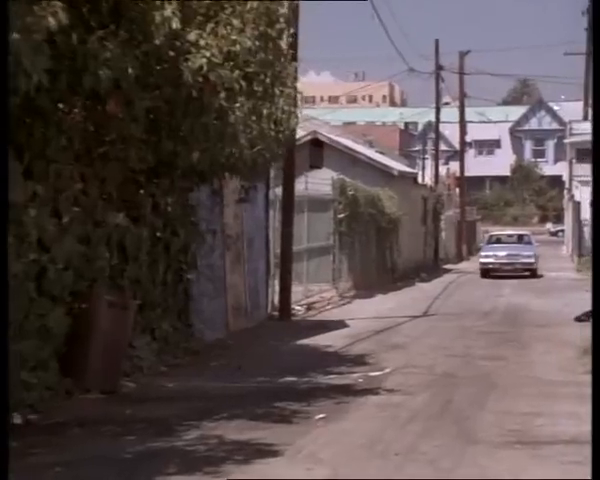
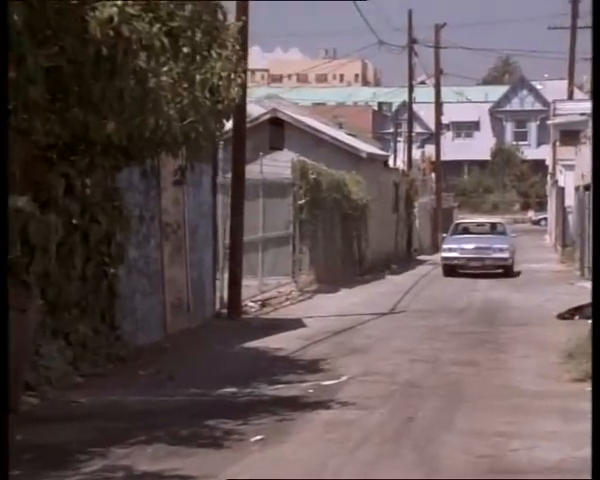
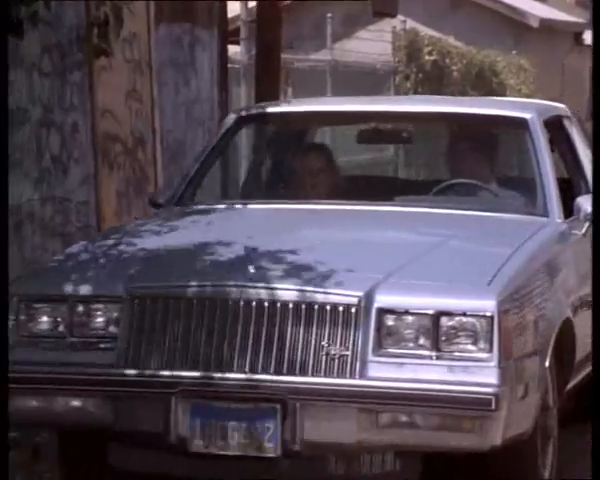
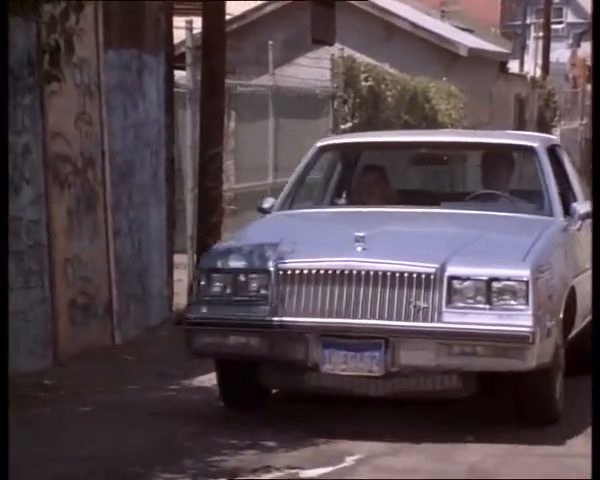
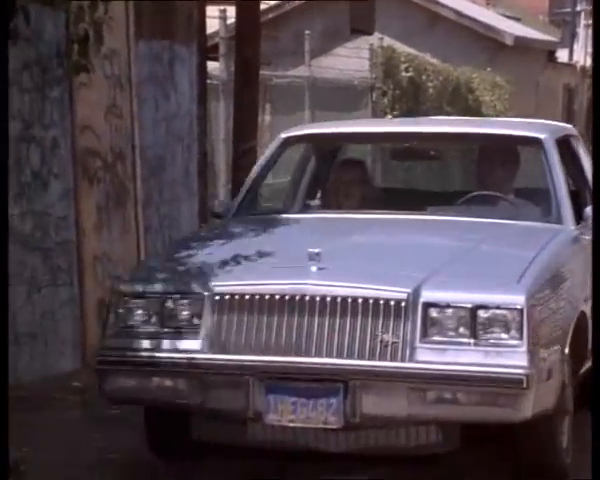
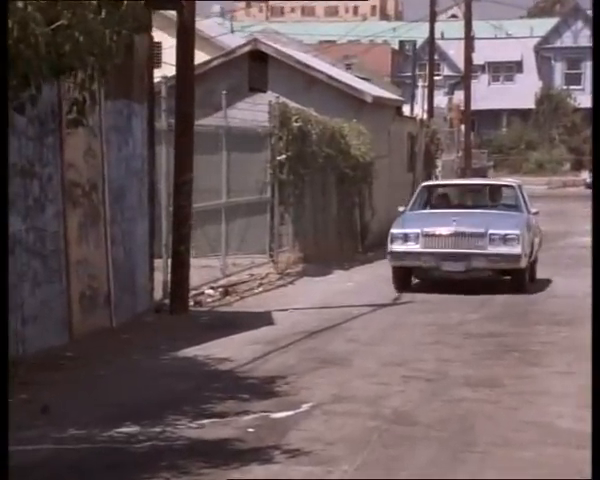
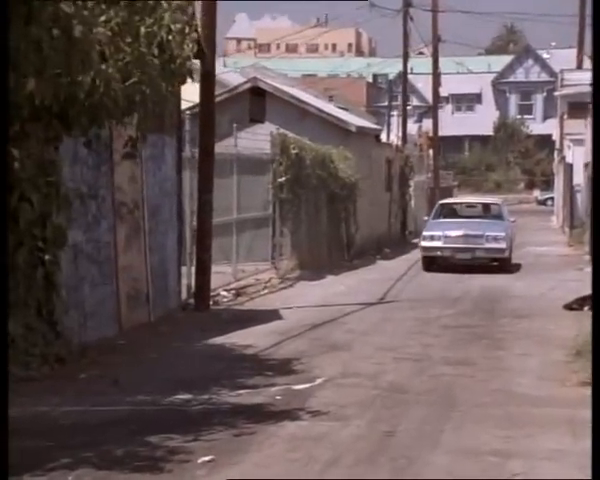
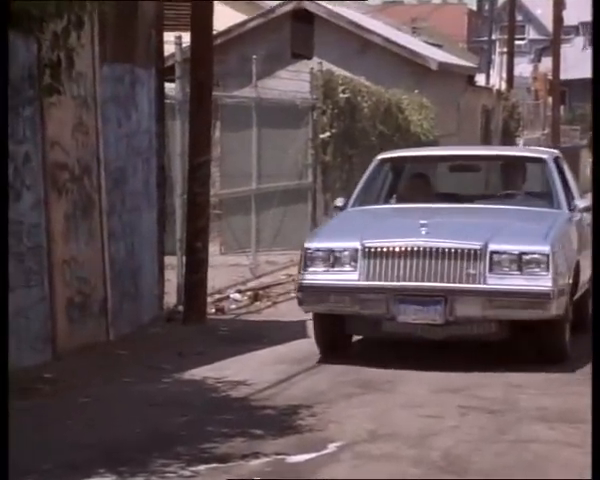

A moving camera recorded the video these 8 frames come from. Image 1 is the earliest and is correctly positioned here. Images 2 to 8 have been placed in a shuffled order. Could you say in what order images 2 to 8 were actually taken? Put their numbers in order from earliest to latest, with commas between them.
2, 7, 6, 8, 4, 5, 3
